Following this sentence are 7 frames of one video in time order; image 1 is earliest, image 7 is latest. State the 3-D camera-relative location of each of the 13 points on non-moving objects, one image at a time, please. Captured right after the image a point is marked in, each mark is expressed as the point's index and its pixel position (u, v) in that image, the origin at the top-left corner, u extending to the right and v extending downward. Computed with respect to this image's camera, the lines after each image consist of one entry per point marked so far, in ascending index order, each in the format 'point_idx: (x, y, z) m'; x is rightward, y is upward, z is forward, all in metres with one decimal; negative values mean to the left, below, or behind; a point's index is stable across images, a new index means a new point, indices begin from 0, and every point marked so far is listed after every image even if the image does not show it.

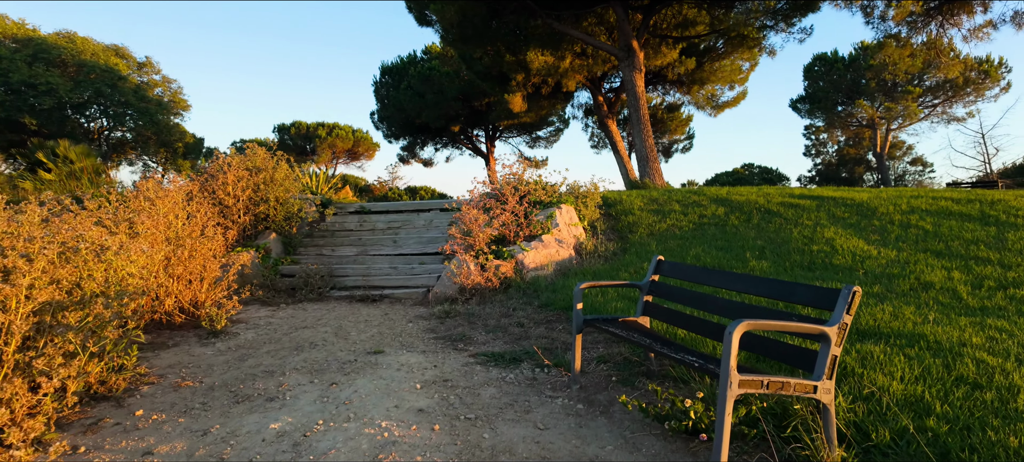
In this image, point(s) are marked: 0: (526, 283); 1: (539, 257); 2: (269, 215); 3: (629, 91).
0: (+0.2, -0.5, +5.7) m
1: (+0.3, -0.3, +6.1) m
2: (-3.1, +0.2, +7.5) m
3: (+2.4, +2.9, +12.0) m
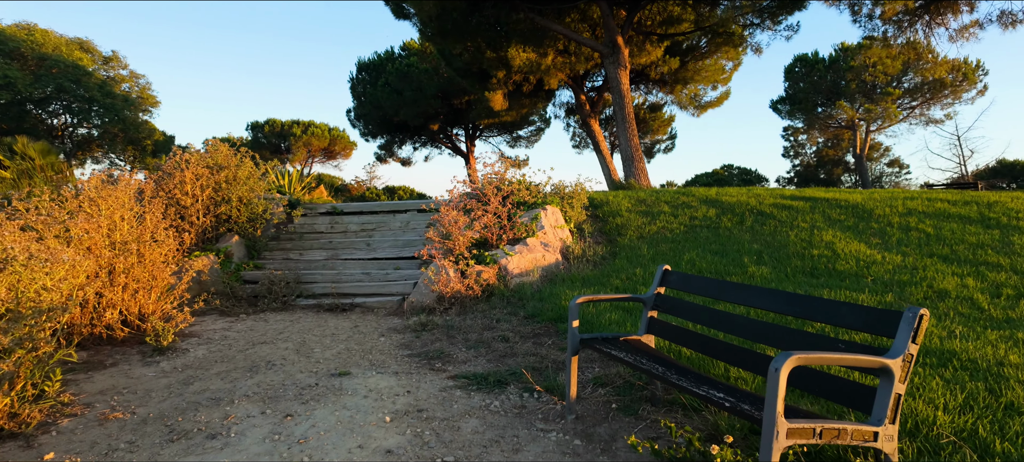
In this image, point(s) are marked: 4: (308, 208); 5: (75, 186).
0: (0.0, -0.5, +5.2) m
1: (+0.1, -0.3, +5.7) m
2: (-3.3, +0.2, +7.0) m
3: (+2.0, +2.8, +11.7) m
4: (-2.8, +0.3, +8.1) m
5: (-4.0, +0.4, +5.4) m
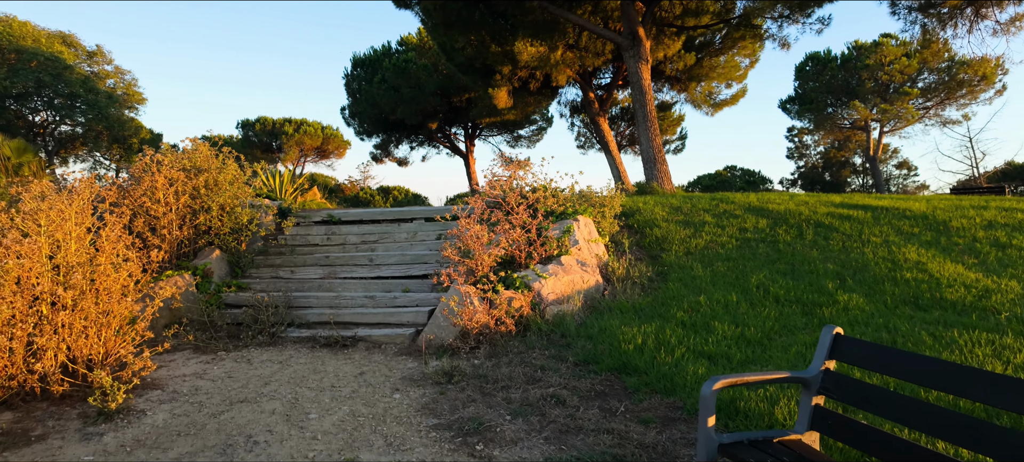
0: (+0.3, -0.7, +4.3) m
1: (+0.4, -0.4, +4.7) m
2: (-3.1, 0.0, +6.0) m
3: (+2.2, +2.7, +10.8) m
4: (-2.6, +0.2, +7.1) m
5: (-3.7, +0.3, +4.4) m
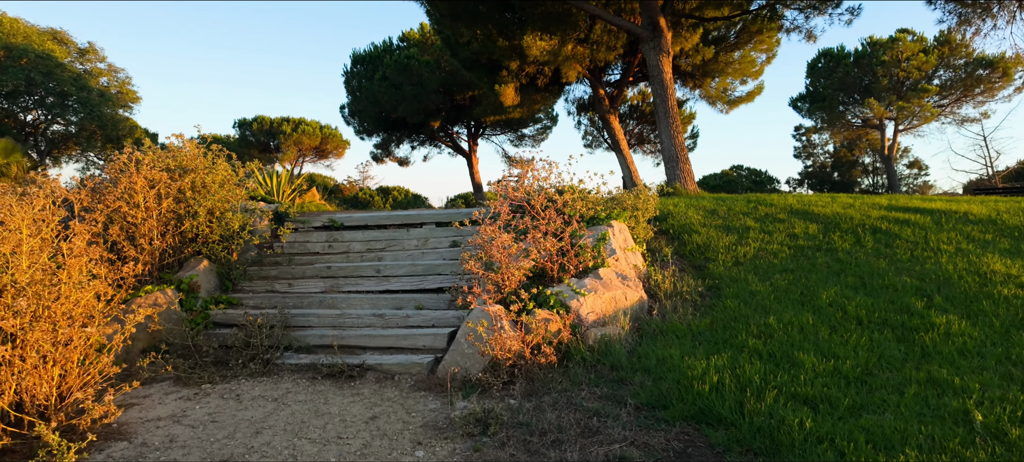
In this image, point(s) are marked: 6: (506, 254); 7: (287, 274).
0: (+0.5, -0.7, +3.6) m
1: (+0.6, -0.5, +4.1) m
2: (-2.8, 0.0, +5.3) m
3: (+2.4, +2.6, +10.1) m
4: (-2.4, +0.1, +6.5) m
5: (-3.5, +0.2, +3.7) m
6: (0.0, -0.2, +4.1) m
7: (-2.1, -0.4, +5.5) m
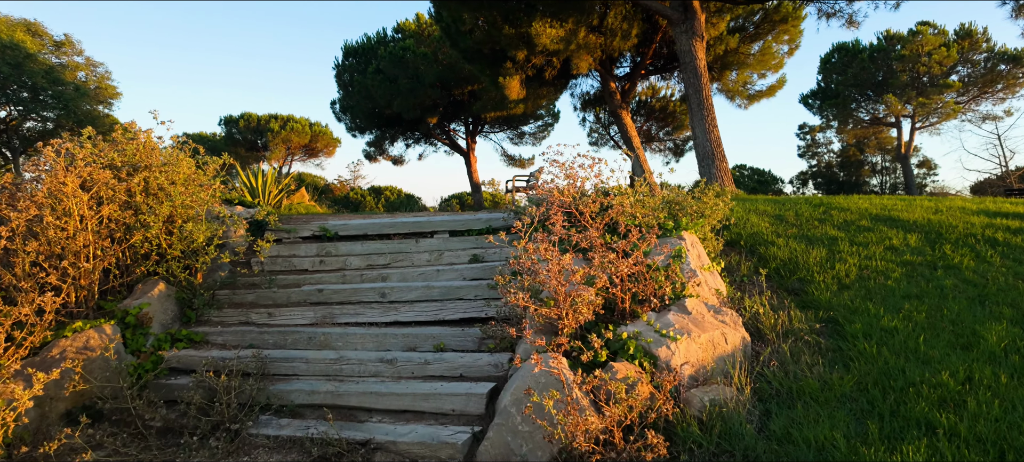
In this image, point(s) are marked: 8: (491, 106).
0: (+0.8, -0.8, +2.5) m
1: (+0.9, -0.6, +3.0) m
2: (-2.5, -0.1, +4.1) m
3: (+2.7, +2.5, +9.0) m
4: (-2.1, 0.0, +5.3) m
5: (-3.1, +0.1, +2.5) m
6: (+0.3, -0.3, +3.0) m
7: (-1.8, -0.5, +4.4) m
8: (-0.6, +3.6, +16.6) m
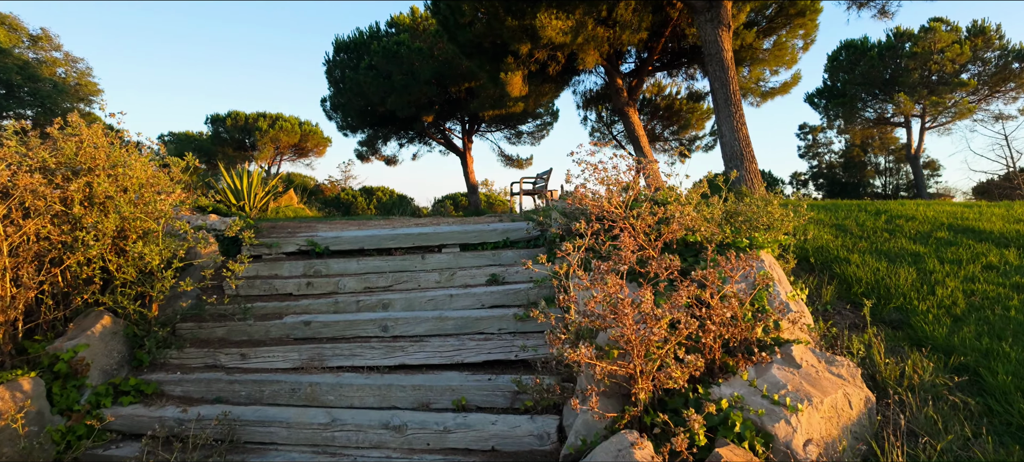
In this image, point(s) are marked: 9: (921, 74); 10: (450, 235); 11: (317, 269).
0: (+1.1, -1.0, +1.7) m
1: (+1.1, -0.7, +2.2) m
2: (-2.3, -0.2, +3.3) m
3: (+2.8, +2.4, +8.2) m
4: (-1.9, -0.1, +4.5) m
5: (-2.9, 0.0, +1.7) m
6: (+0.5, -0.4, +2.2) m
7: (-1.6, -0.6, +3.5) m
8: (-0.6, +3.4, +15.8) m
9: (+13.8, +5.3, +20.0) m
10: (-0.5, 0.0, +4.5) m
11: (-1.4, -0.3, +4.2) m
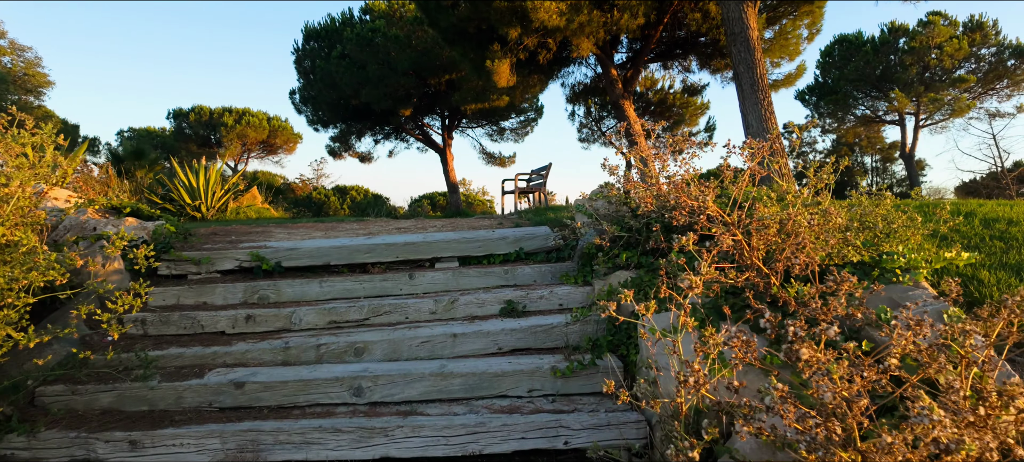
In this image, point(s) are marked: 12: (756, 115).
0: (+1.3, -1.0, +0.6) m
1: (+1.3, -0.8, +1.1) m
2: (-2.2, -0.3, +2.1) m
3: (+2.7, +2.4, +7.2) m
4: (-1.8, -0.2, +3.3) m
5: (-2.7, -0.1, +0.4) m
6: (+0.7, -0.4, +1.1) m
7: (-1.5, -0.7, +2.3) m
8: (-0.9, +3.4, +14.7) m
9: (+13.2, +5.3, +19.4) m
10: (-0.4, -0.1, +3.3) m
11: (-1.3, -0.3, +3.0) m
12: (+2.9, +1.4, +7.0) m
